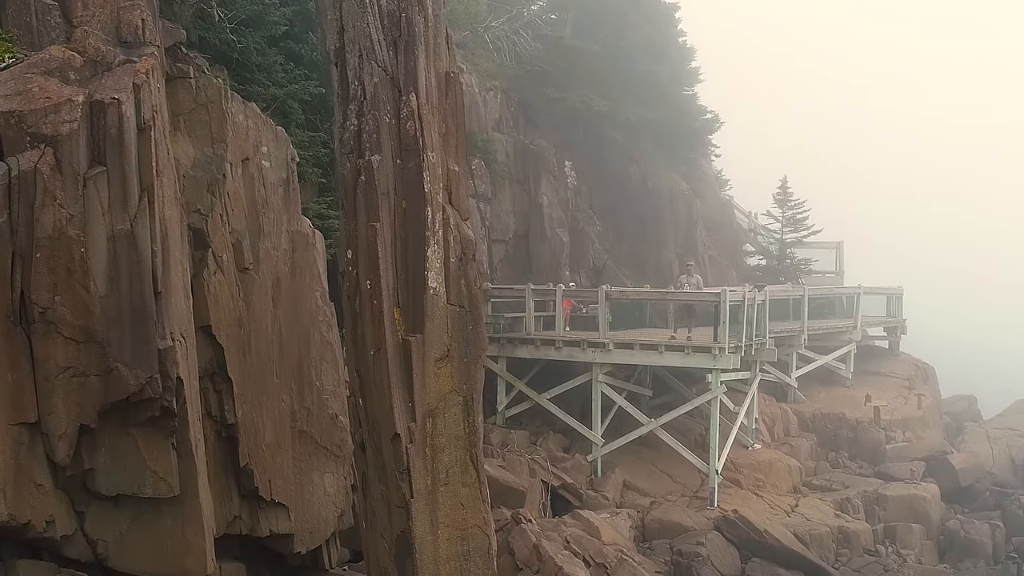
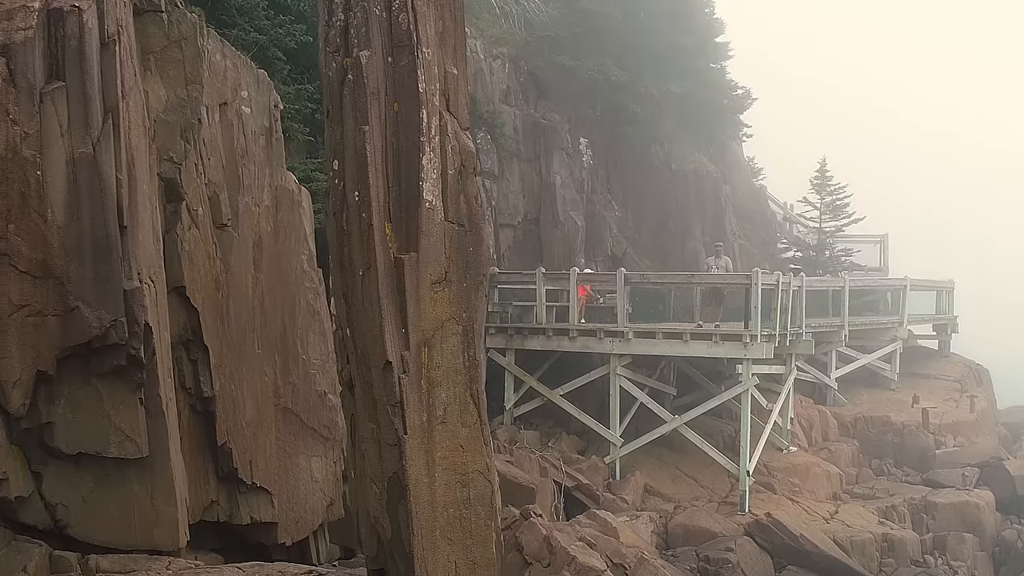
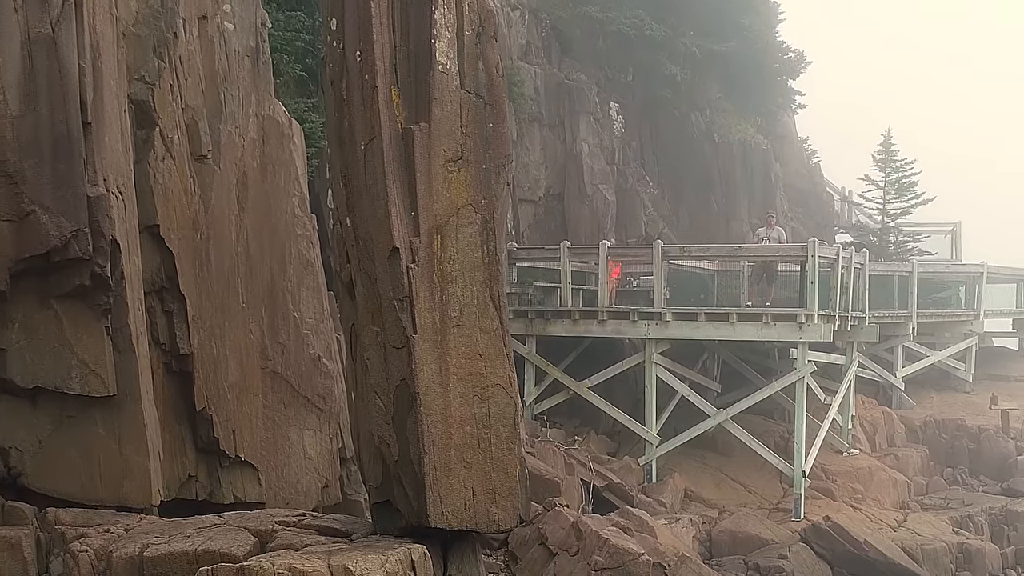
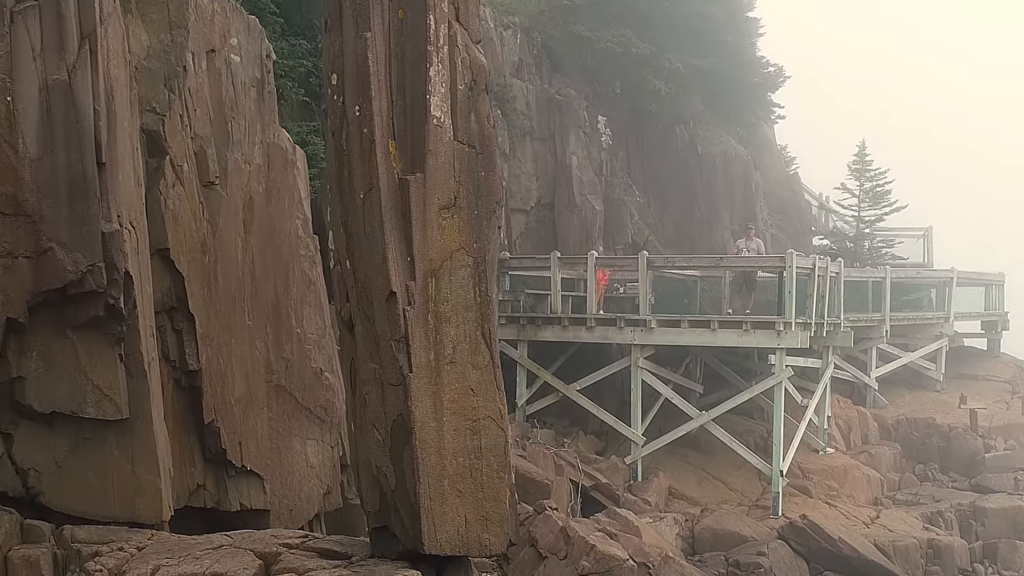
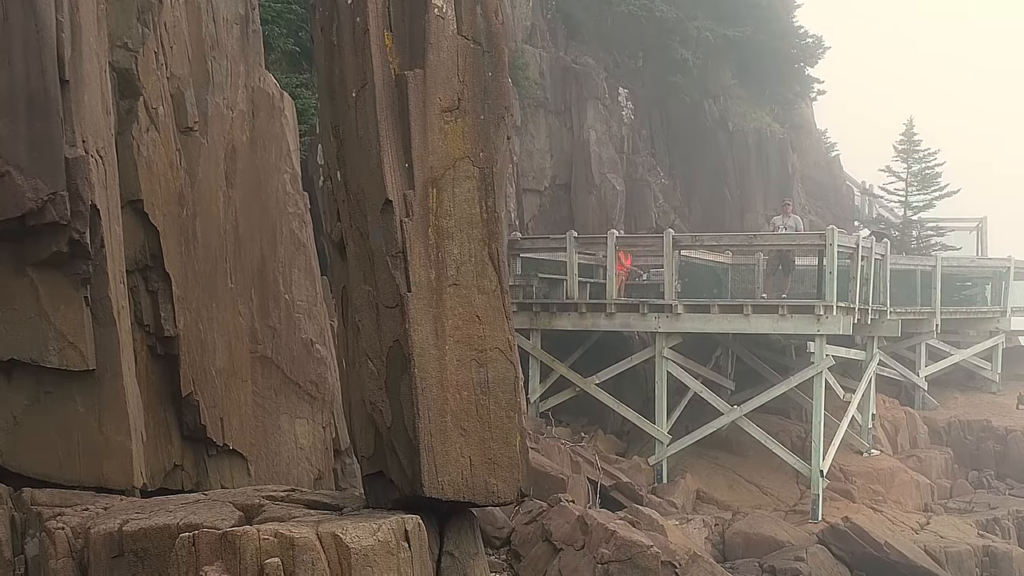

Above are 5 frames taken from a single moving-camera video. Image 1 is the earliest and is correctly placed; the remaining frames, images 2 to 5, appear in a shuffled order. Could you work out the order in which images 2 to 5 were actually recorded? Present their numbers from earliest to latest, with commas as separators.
2, 4, 3, 5
